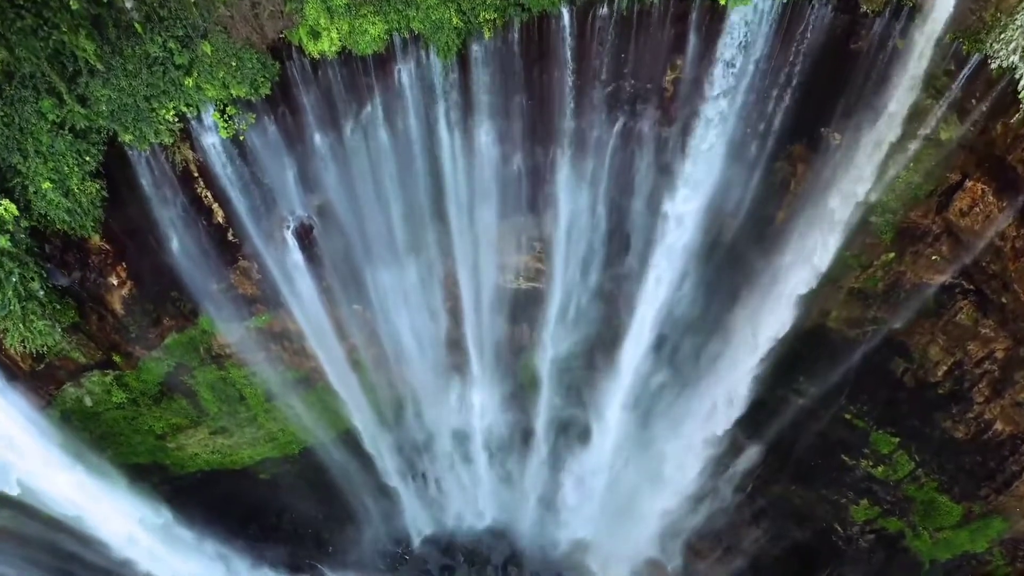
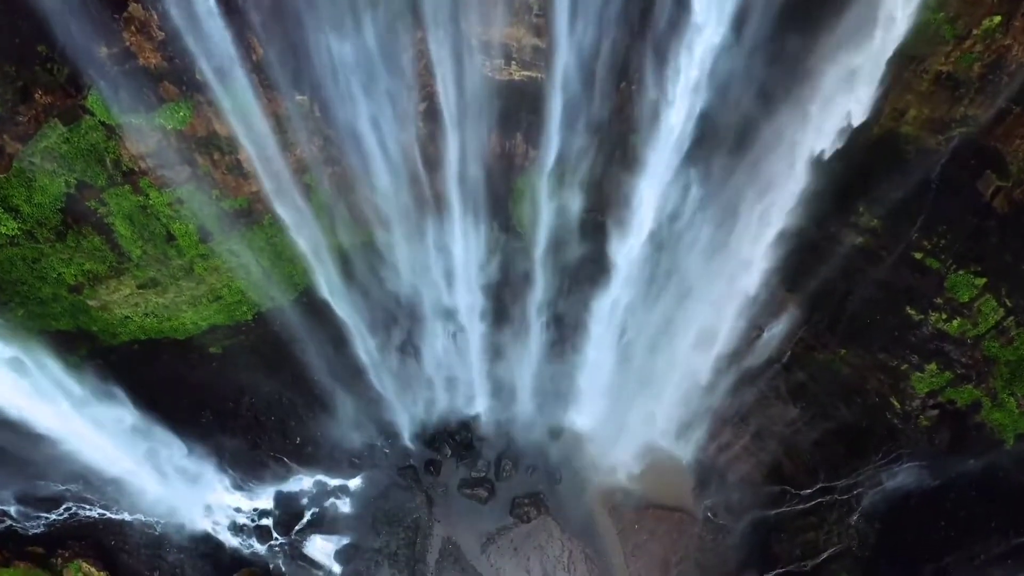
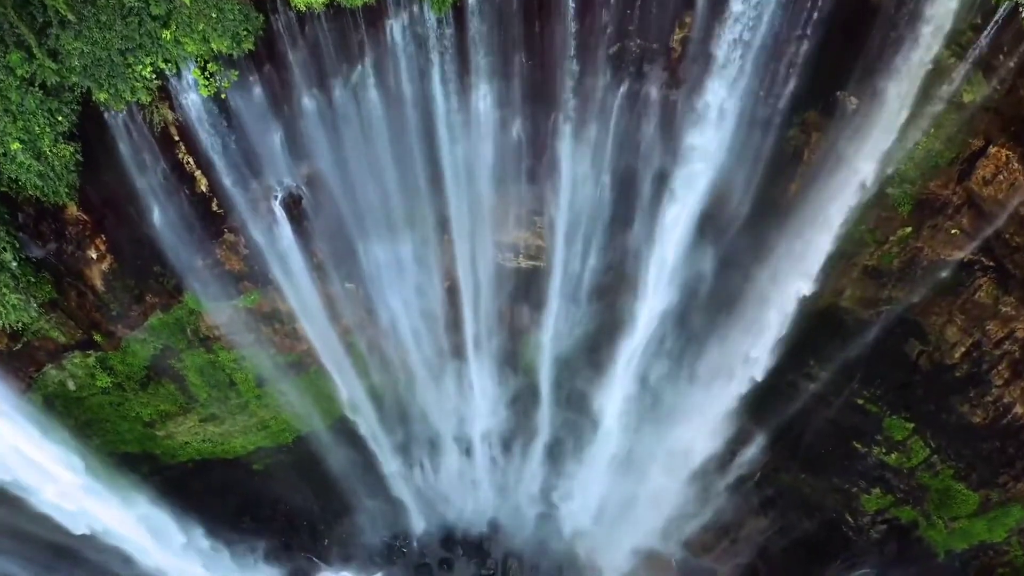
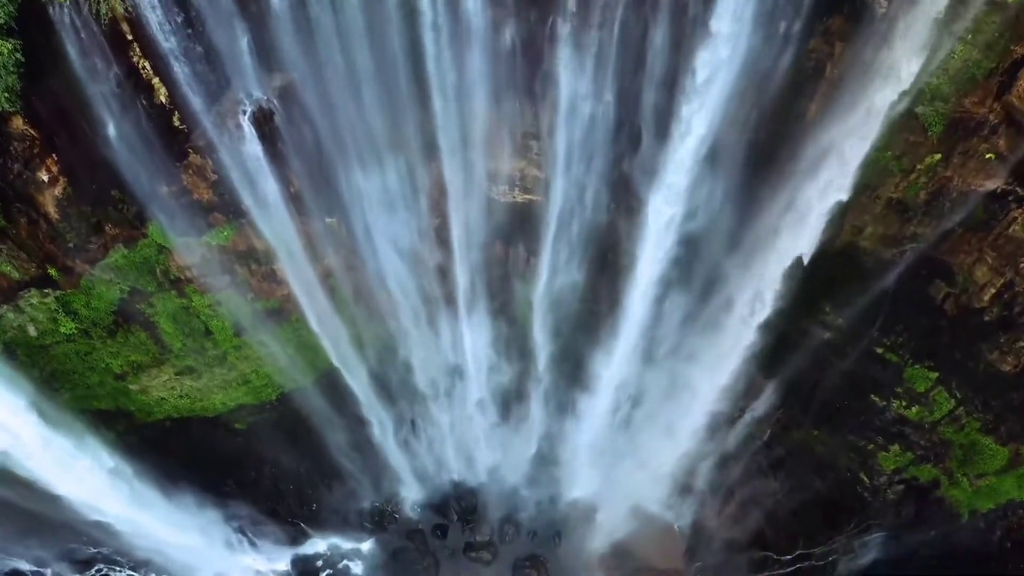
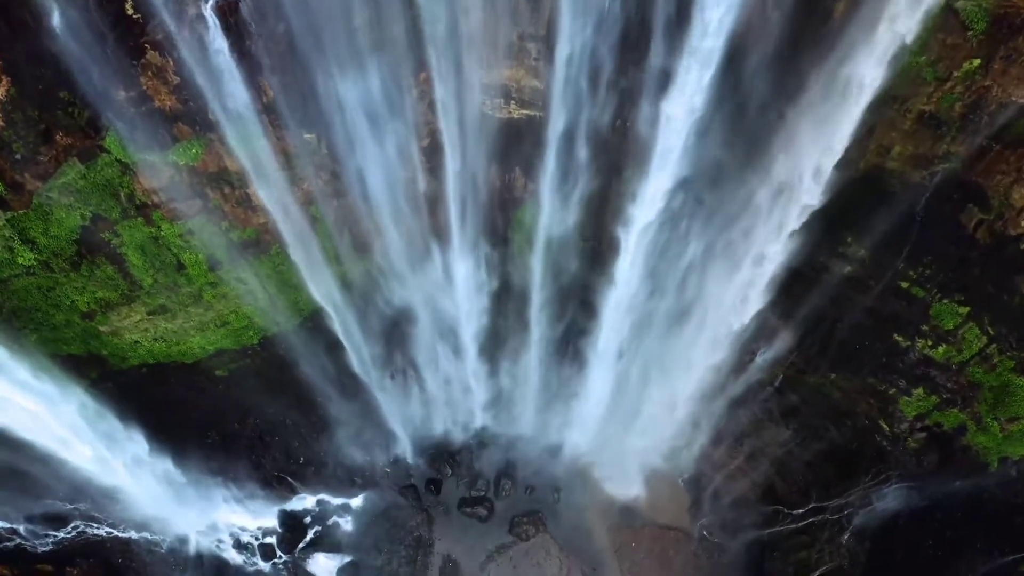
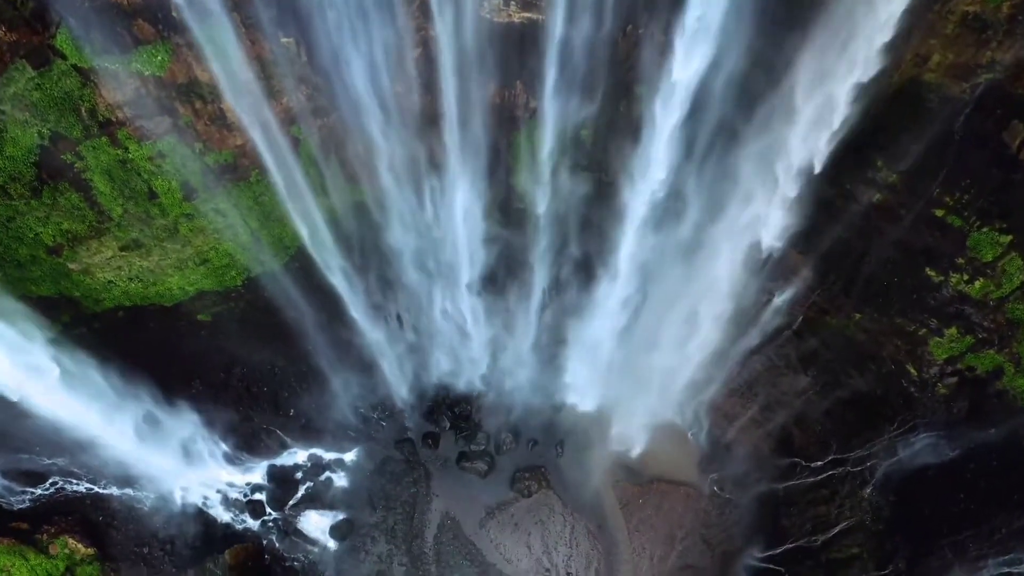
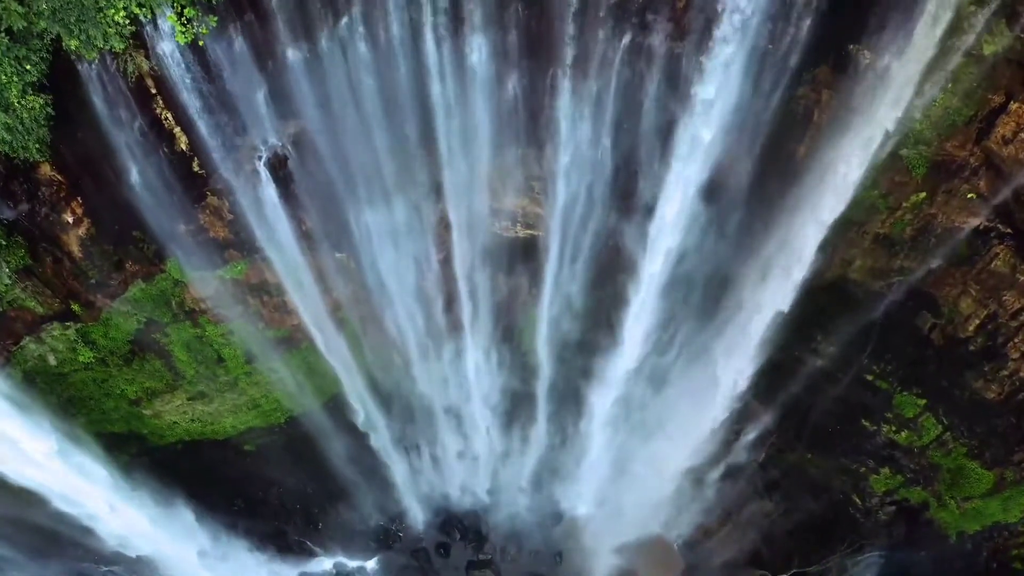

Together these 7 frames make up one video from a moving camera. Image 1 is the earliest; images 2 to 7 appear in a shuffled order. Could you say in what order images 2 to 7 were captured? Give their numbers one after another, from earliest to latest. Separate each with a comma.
3, 7, 4, 5, 2, 6
